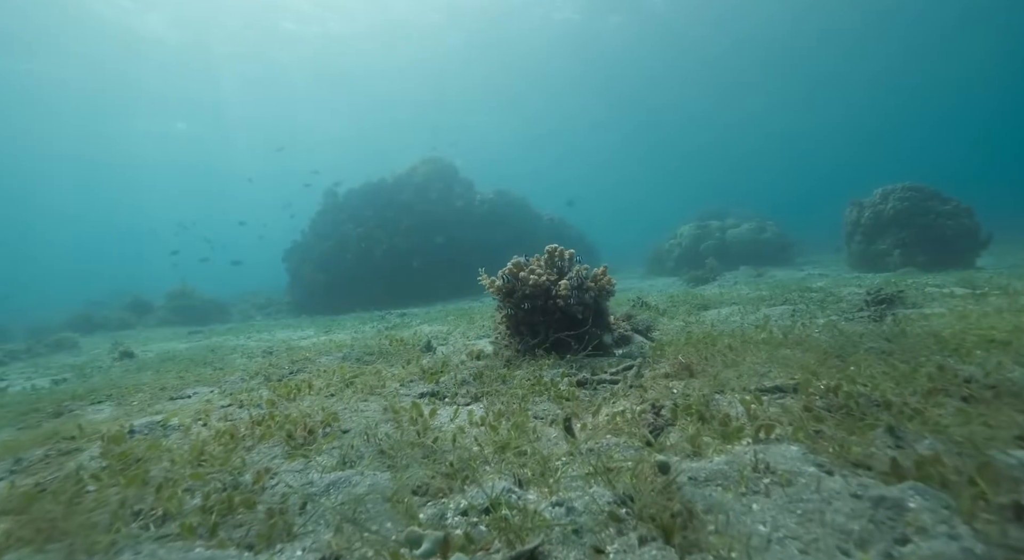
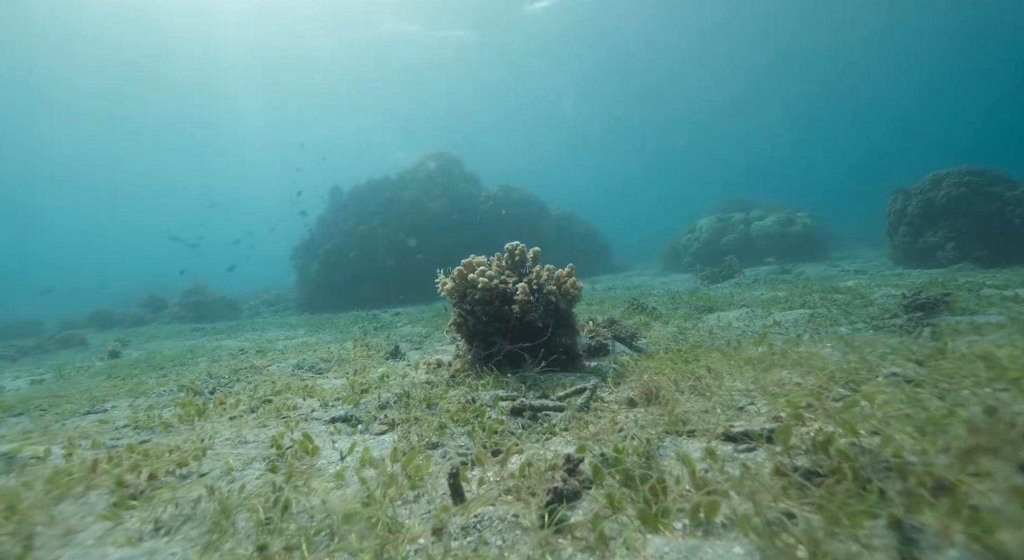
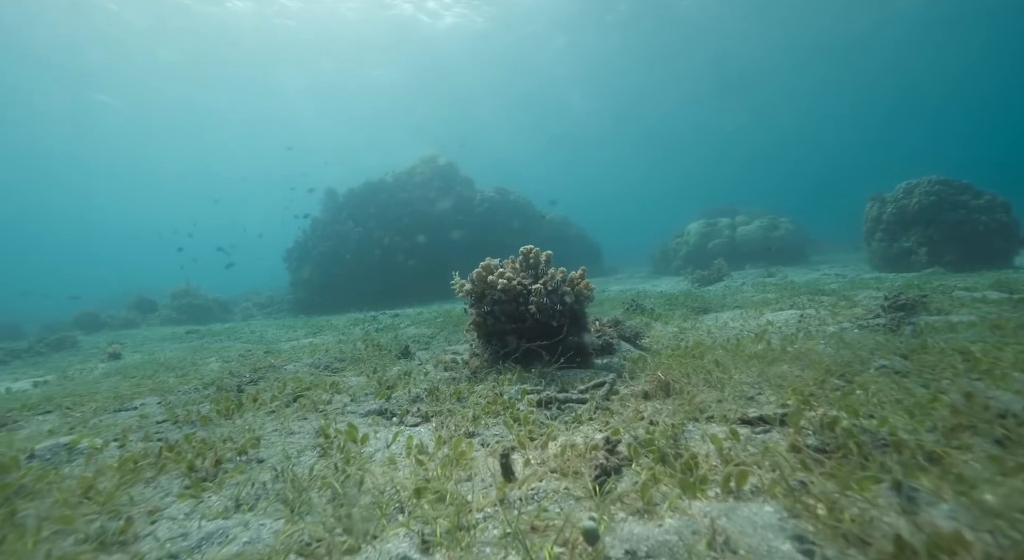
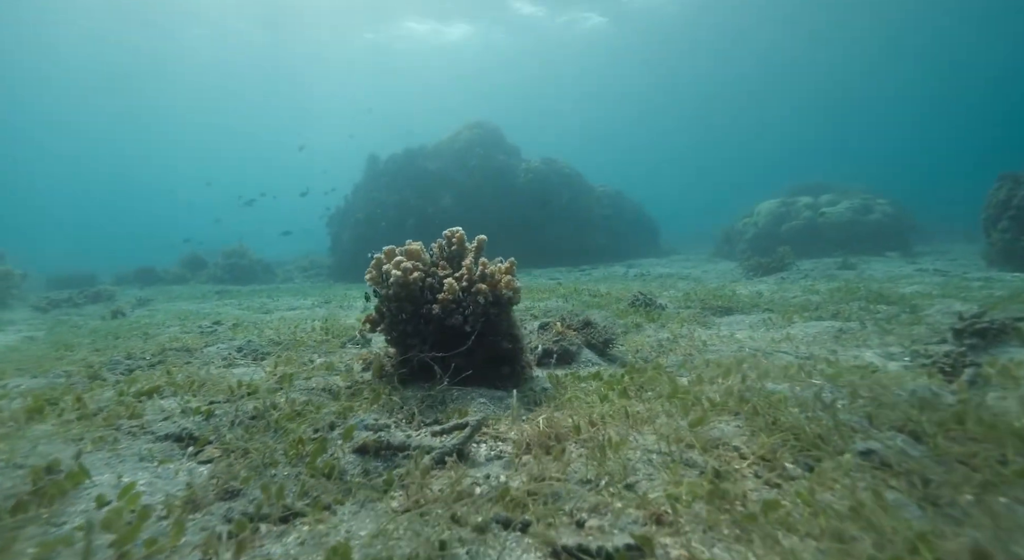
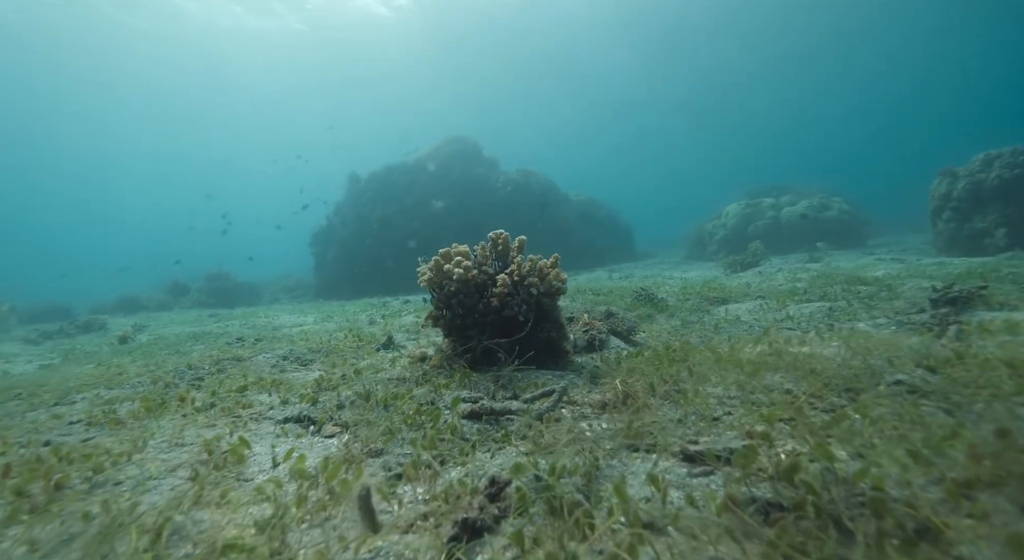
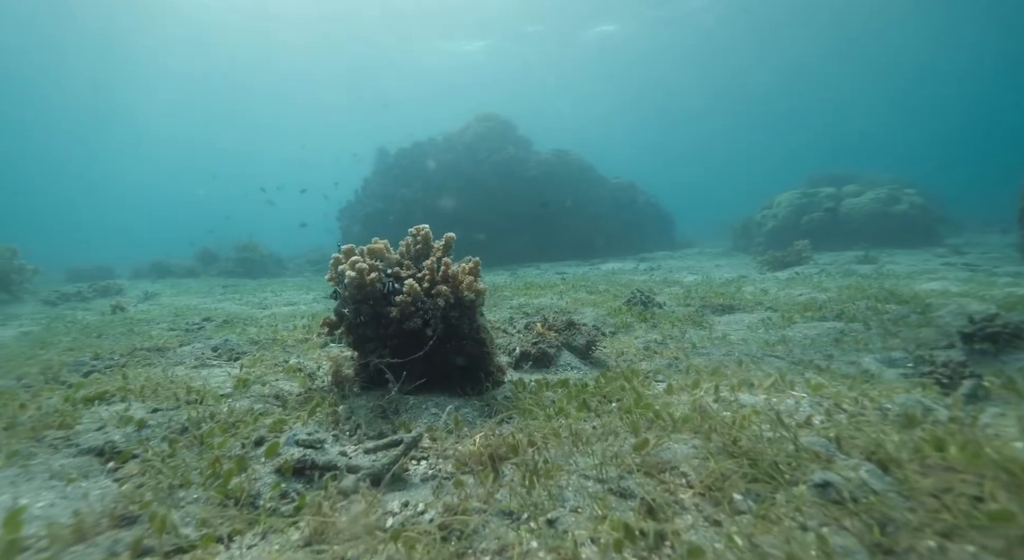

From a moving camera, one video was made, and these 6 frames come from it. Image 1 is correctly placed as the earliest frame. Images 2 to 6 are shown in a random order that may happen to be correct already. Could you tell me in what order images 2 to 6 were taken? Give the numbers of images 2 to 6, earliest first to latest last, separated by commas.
3, 2, 5, 4, 6
